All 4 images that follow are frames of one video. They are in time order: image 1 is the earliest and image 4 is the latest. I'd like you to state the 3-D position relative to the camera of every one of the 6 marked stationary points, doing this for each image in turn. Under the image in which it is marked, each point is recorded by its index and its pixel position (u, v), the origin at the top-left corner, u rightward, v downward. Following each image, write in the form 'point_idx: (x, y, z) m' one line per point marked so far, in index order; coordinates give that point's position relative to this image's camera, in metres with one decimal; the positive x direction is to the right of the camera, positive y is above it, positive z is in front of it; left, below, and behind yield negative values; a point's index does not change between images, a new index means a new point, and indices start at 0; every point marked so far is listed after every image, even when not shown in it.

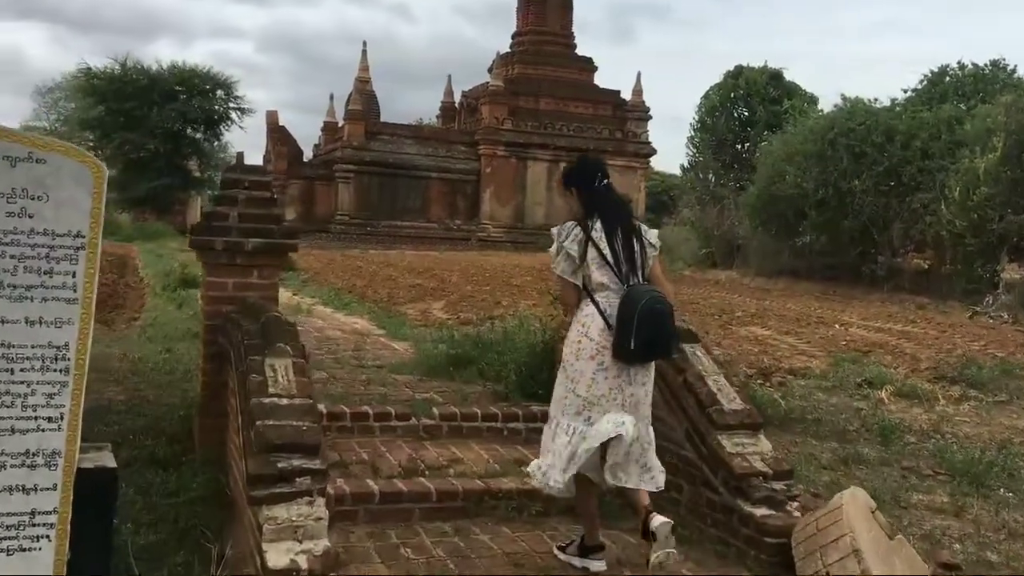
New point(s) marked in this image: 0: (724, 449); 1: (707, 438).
0: (+0.9, -0.7, +4.1) m
1: (+0.8, -0.7, +4.2) m
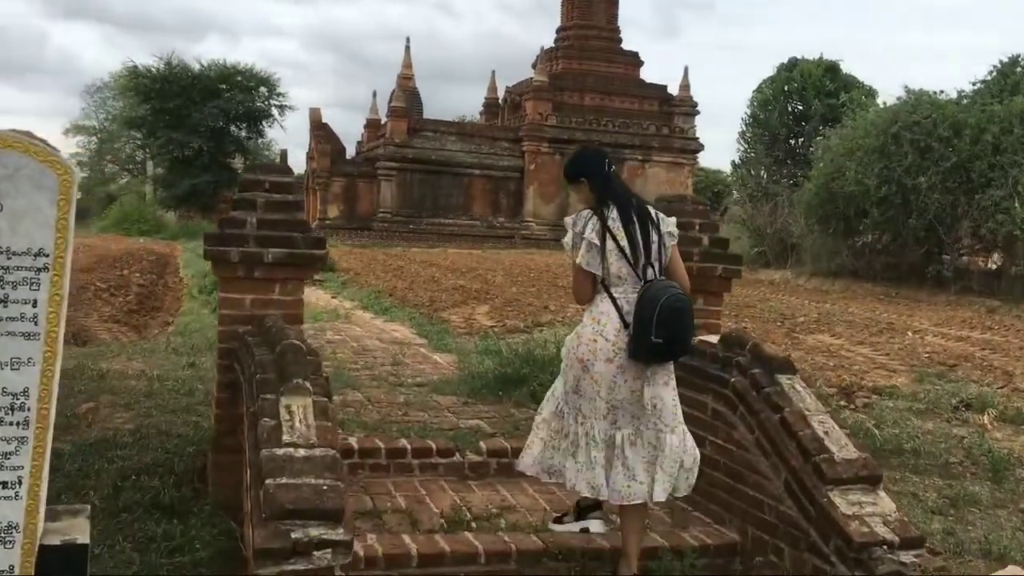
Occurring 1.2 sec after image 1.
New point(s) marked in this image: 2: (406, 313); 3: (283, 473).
0: (+1.1, -0.8, +3.3) m
1: (+1.1, -0.7, +3.4) m
2: (-1.2, -0.3, +11.3) m
3: (-0.7, -0.6, +2.9) m
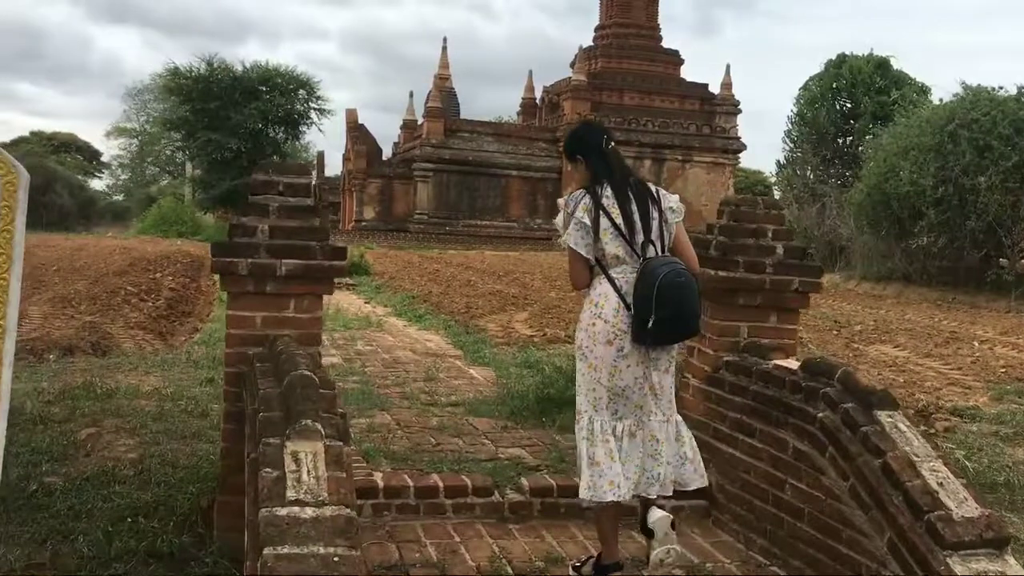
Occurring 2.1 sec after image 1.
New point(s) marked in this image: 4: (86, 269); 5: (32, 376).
0: (+1.3, -0.8, +2.7) m
1: (+1.2, -0.8, +2.8) m
2: (-0.8, -0.4, +10.8) m
3: (-0.6, -0.6, +2.4) m
4: (-7.8, +0.4, +17.7) m
5: (-3.2, -0.6, +6.6) m
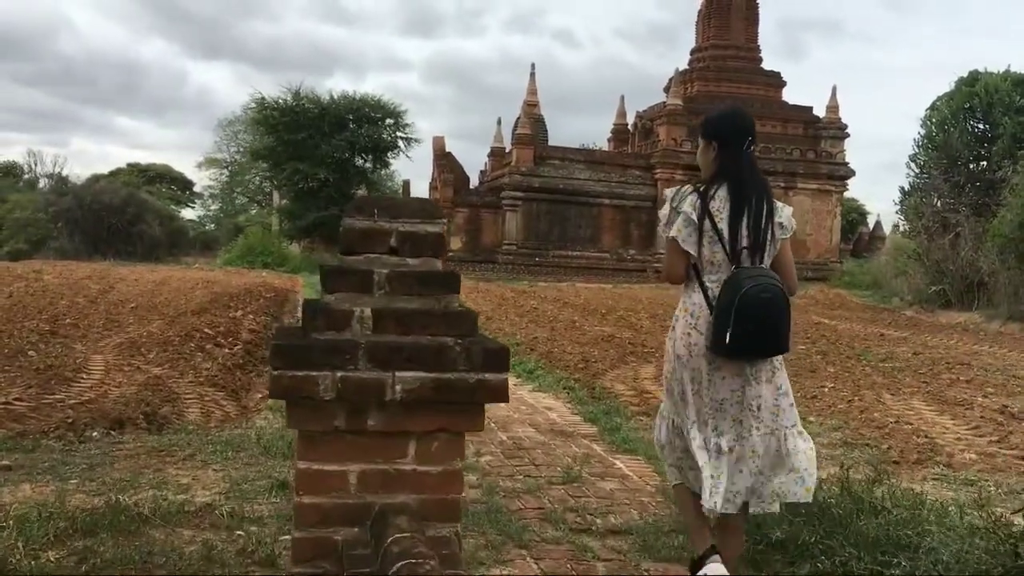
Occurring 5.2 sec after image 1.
0: (+1.8, -1.1, +0.9) m
1: (+1.8, -1.1, +1.0) m
2: (+0.4, -0.9, +9.1) m
3: (0.0, -0.9, +0.7) m
4: (-5.9, -0.3, +16.6) m
5: (-2.4, -1.0, +5.1) m
